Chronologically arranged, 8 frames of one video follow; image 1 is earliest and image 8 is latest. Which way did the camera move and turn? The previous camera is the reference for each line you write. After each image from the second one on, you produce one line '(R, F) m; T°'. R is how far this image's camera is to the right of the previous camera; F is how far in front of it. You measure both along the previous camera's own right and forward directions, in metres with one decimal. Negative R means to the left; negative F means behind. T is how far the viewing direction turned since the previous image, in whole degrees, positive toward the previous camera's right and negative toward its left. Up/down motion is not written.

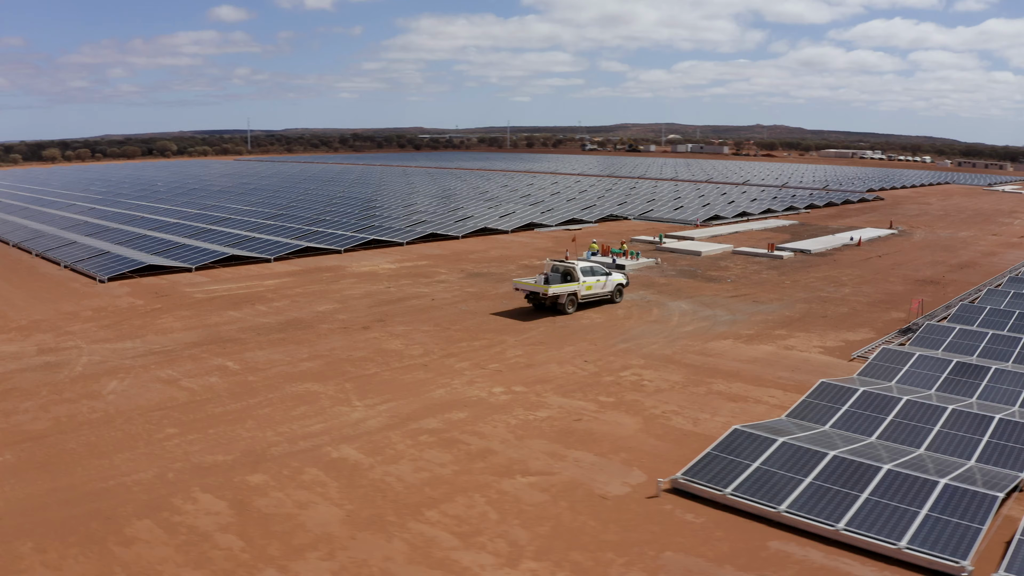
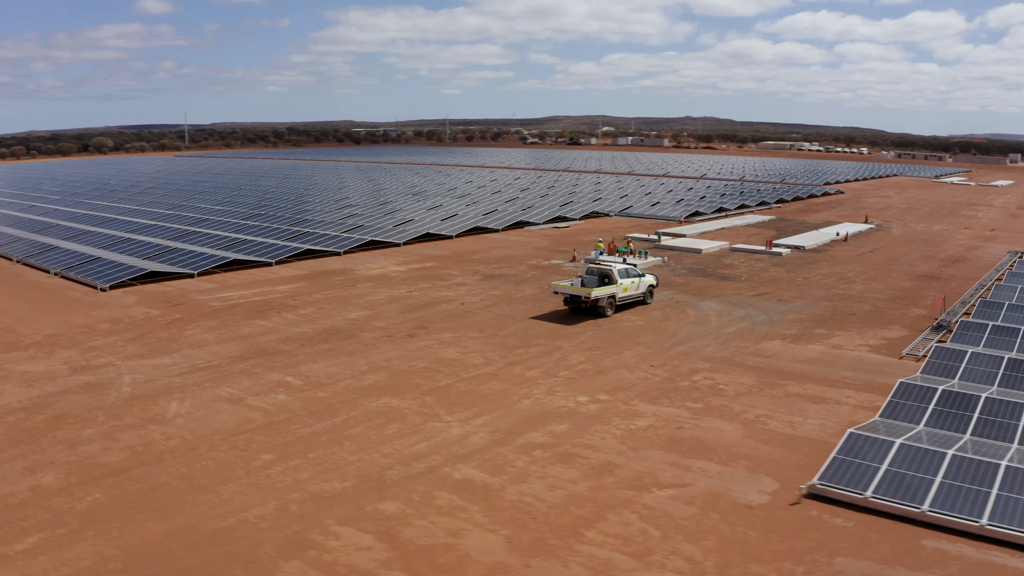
(-3.1, +0.4) m; +5°
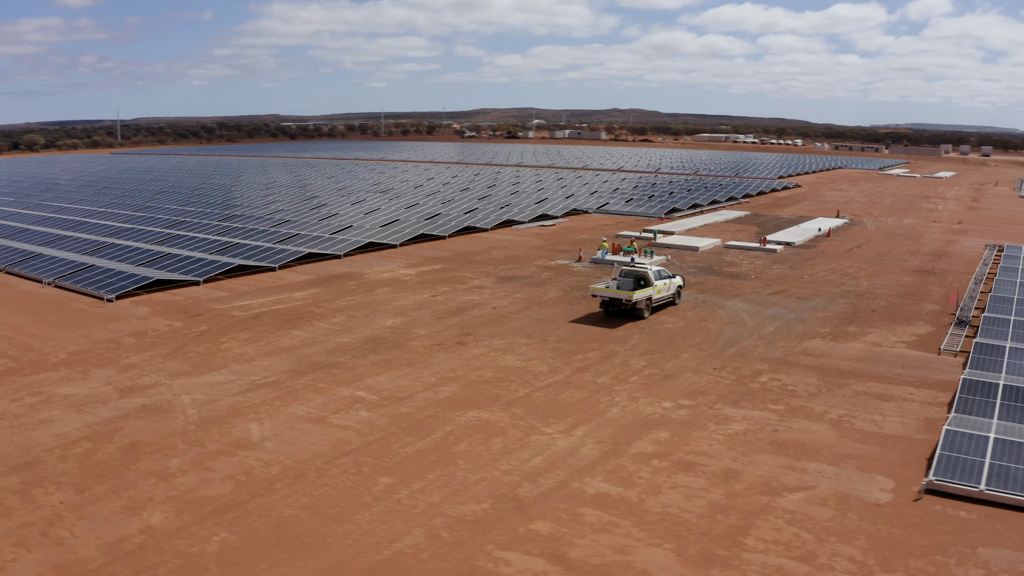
(-3.1, +0.2) m; +5°
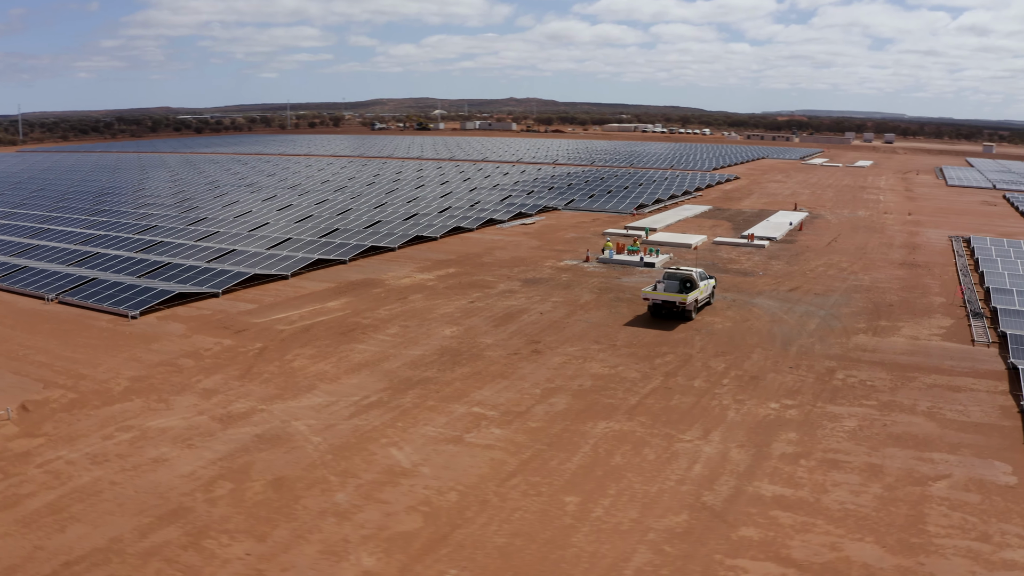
(-4.5, +0.1) m; +7°
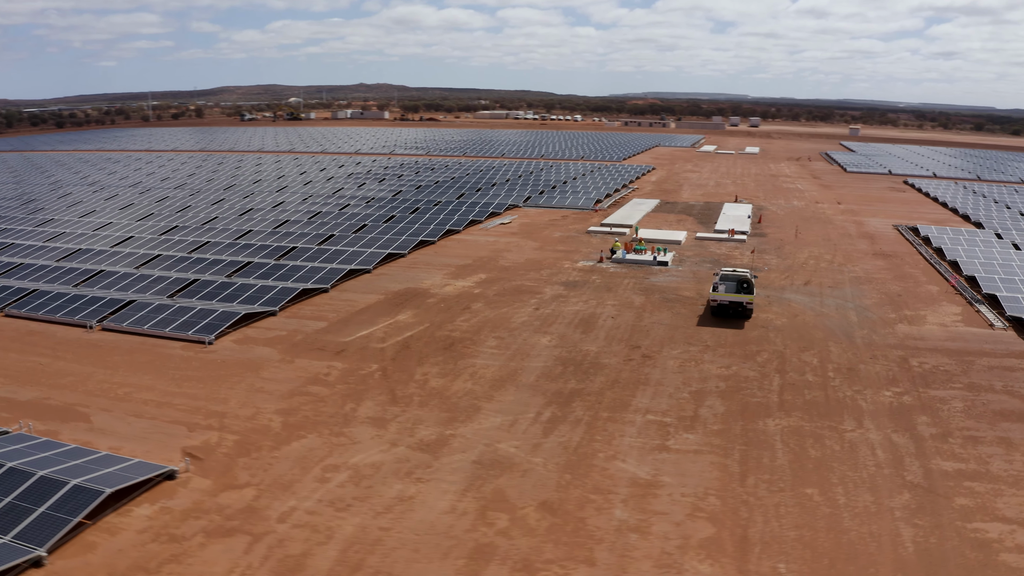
(-7.0, -0.5) m; +11°
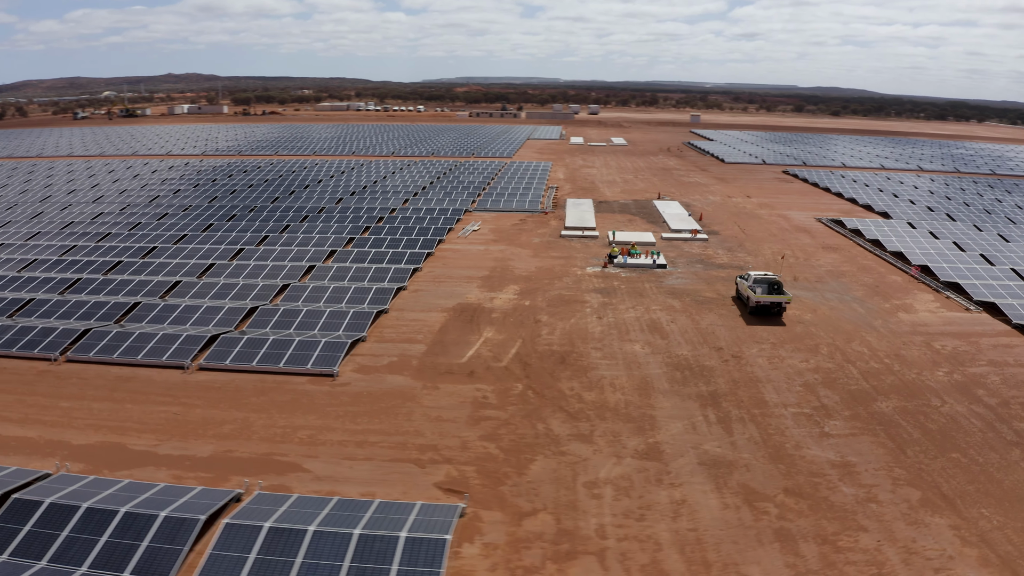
(-9.2, -1.3) m; +13°
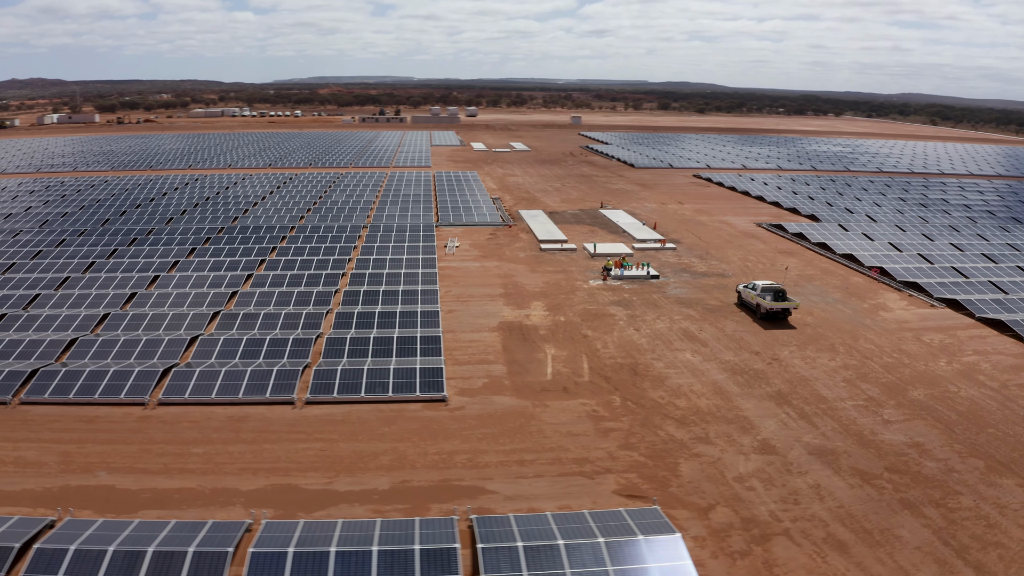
(-7.8, -1.7) m; +10°
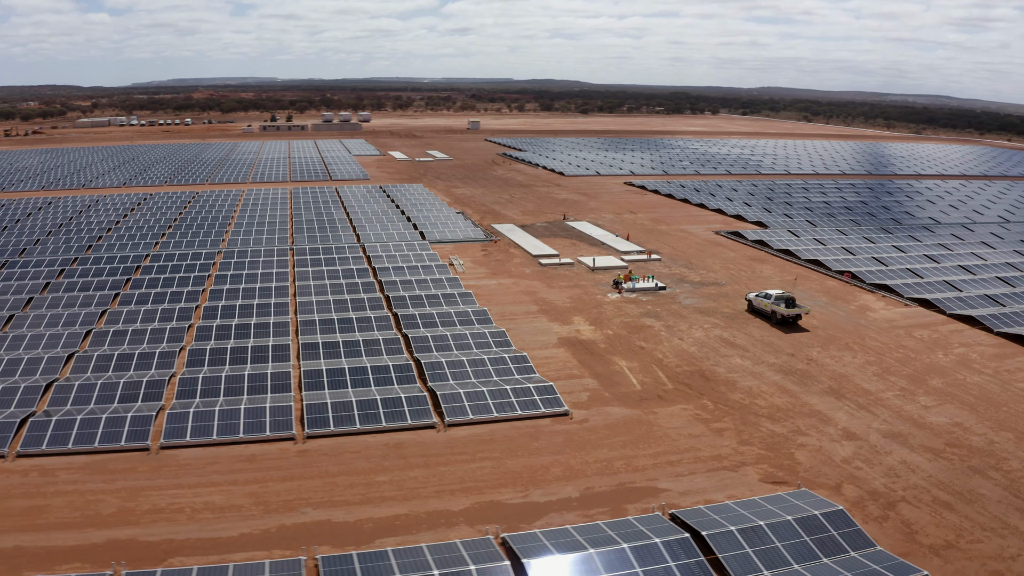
(-9.1, -2.6) m; +10°
